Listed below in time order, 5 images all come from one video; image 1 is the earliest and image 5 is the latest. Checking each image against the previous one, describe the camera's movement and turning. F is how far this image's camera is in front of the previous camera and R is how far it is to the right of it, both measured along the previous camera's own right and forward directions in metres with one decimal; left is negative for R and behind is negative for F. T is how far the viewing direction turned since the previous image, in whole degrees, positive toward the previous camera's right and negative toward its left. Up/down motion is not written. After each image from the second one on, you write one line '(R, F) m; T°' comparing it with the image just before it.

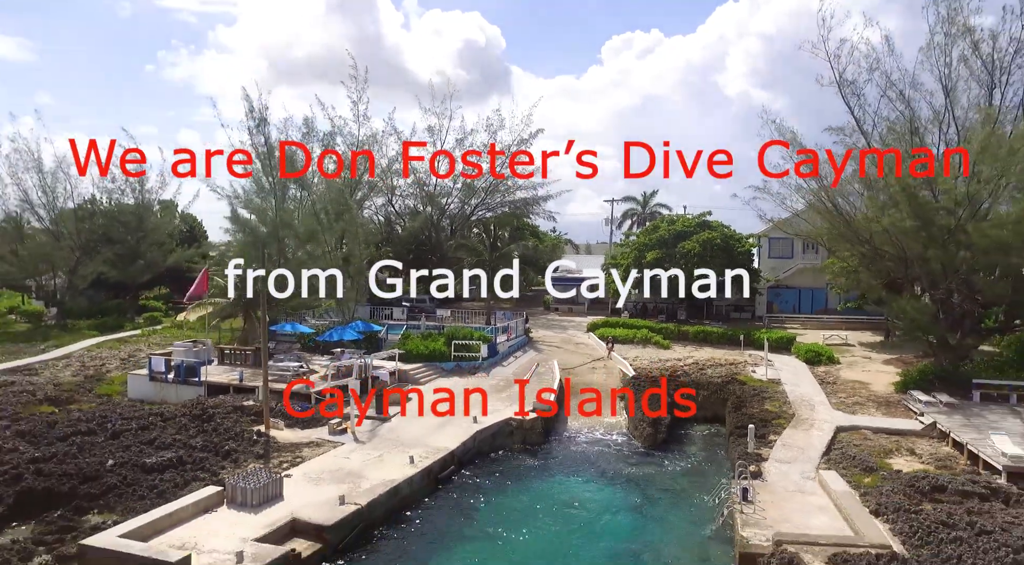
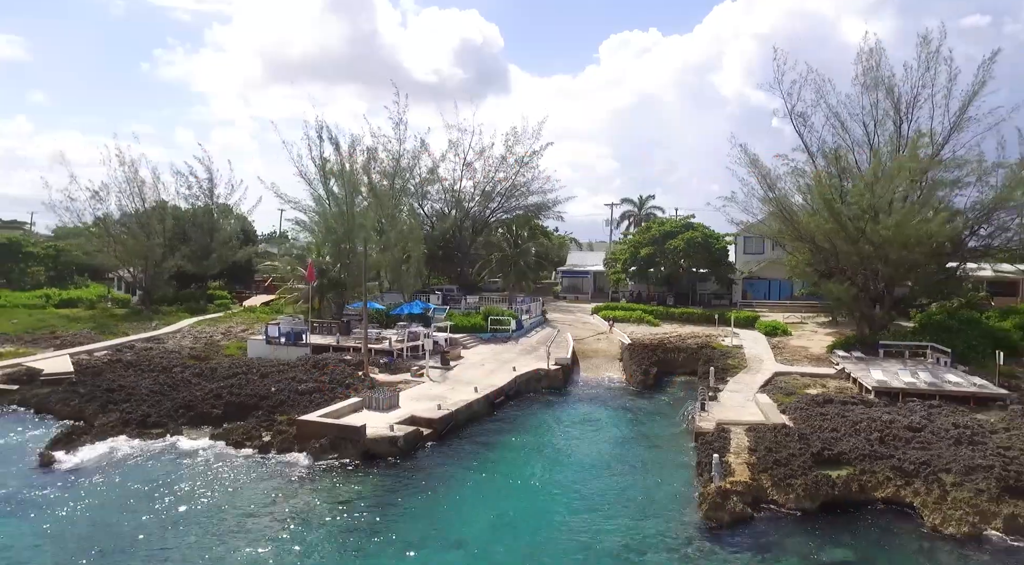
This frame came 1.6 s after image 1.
(-1.1, -6.5) m; 0°
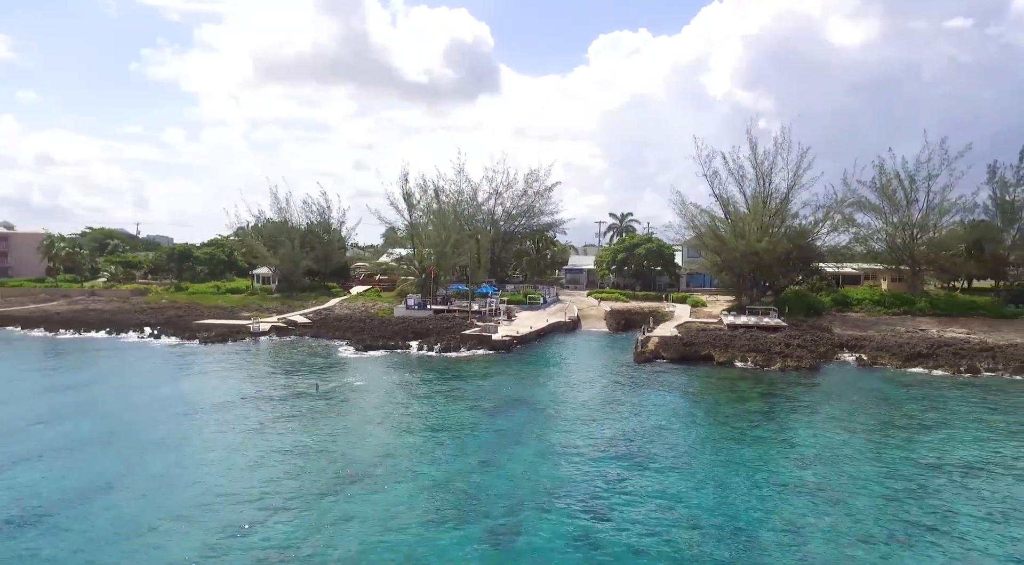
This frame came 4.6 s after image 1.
(-2.7, -19.9) m; +1°
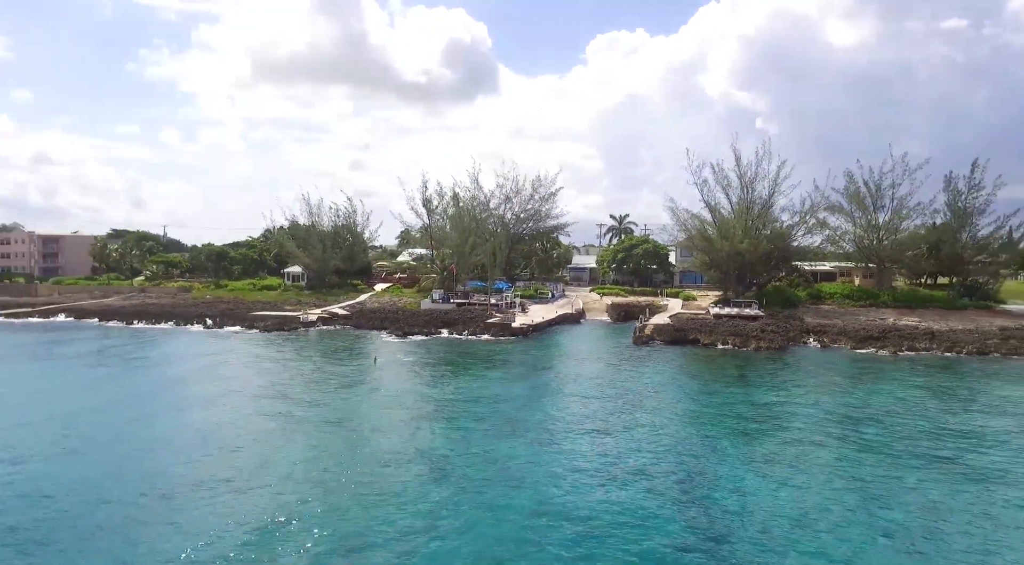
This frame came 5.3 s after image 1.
(-1.1, -6.0) m; 0°
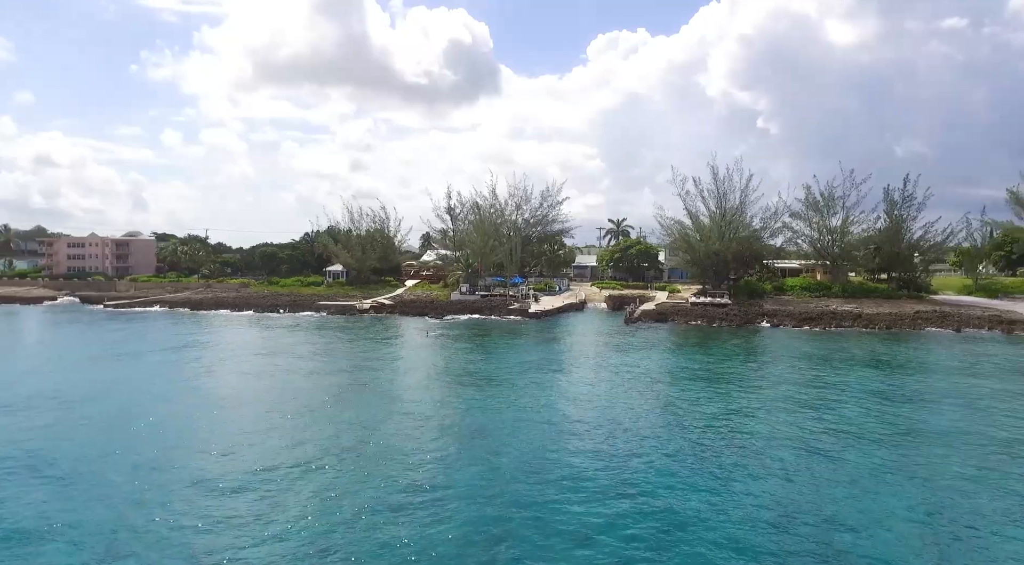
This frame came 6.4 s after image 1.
(-1.2, -10.6) m; 0°
